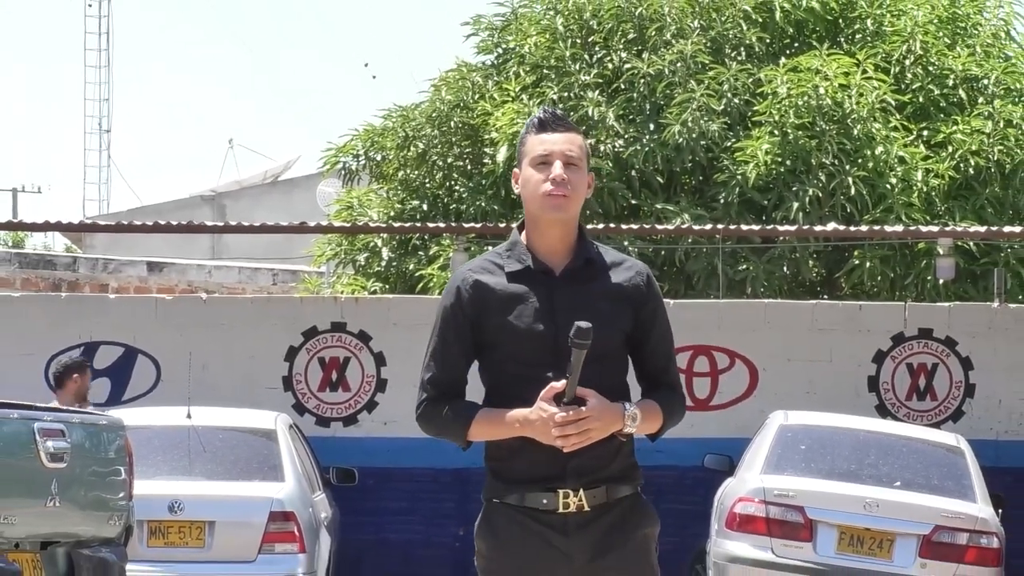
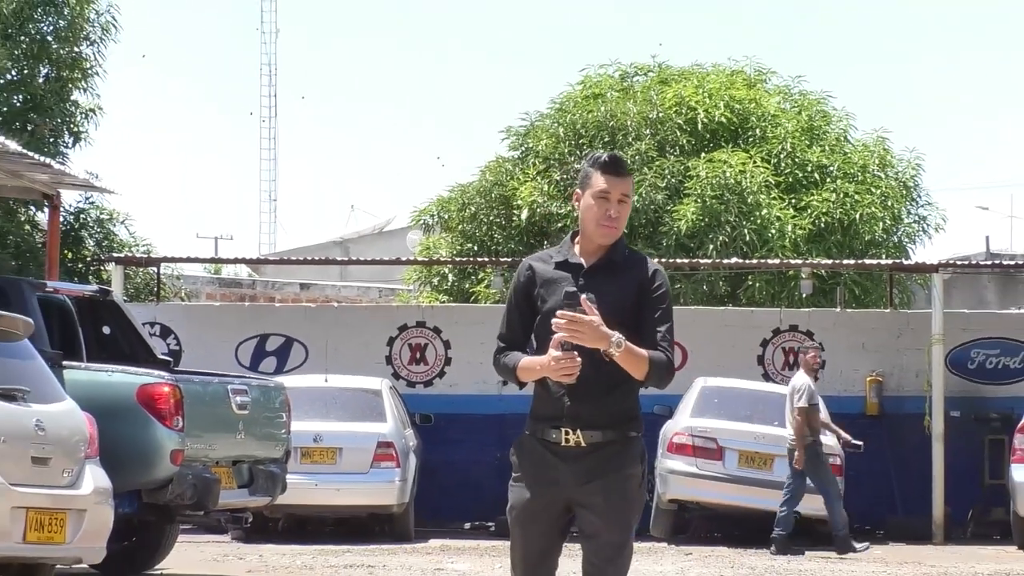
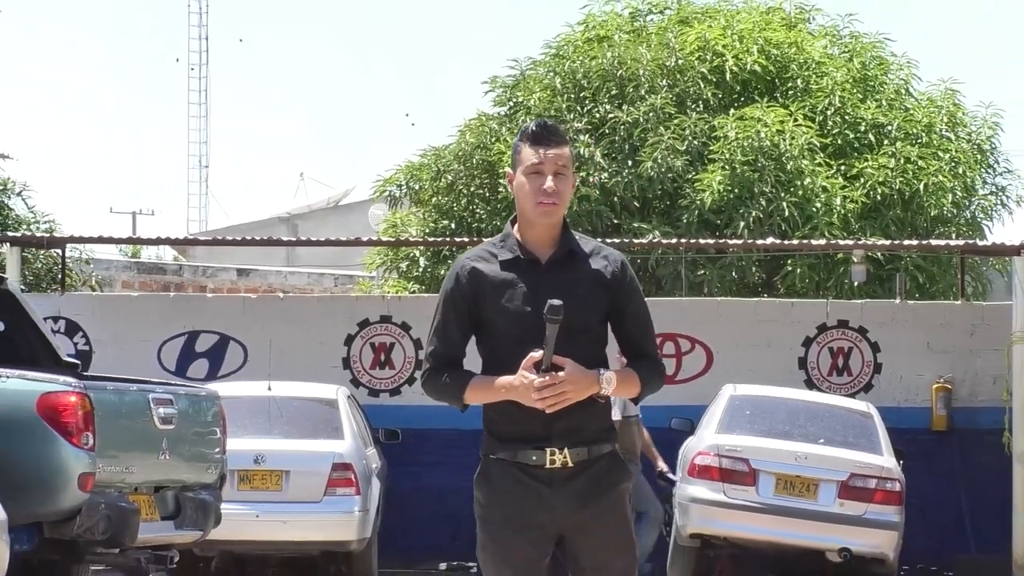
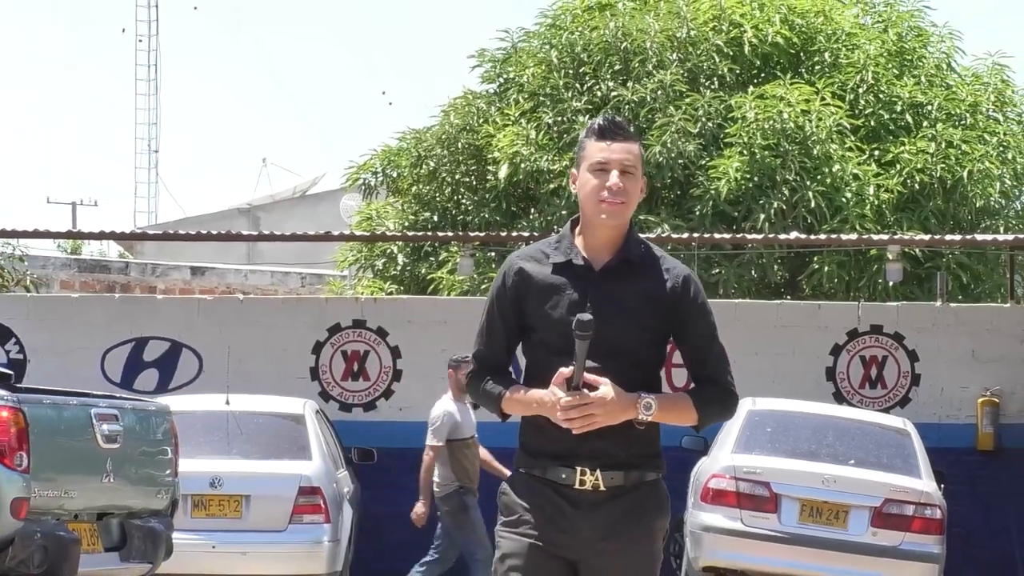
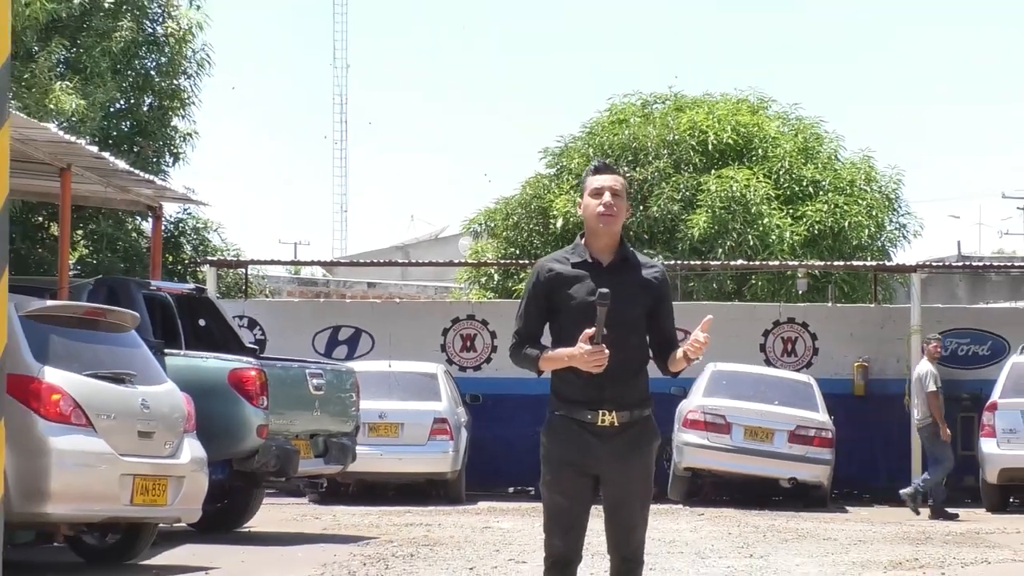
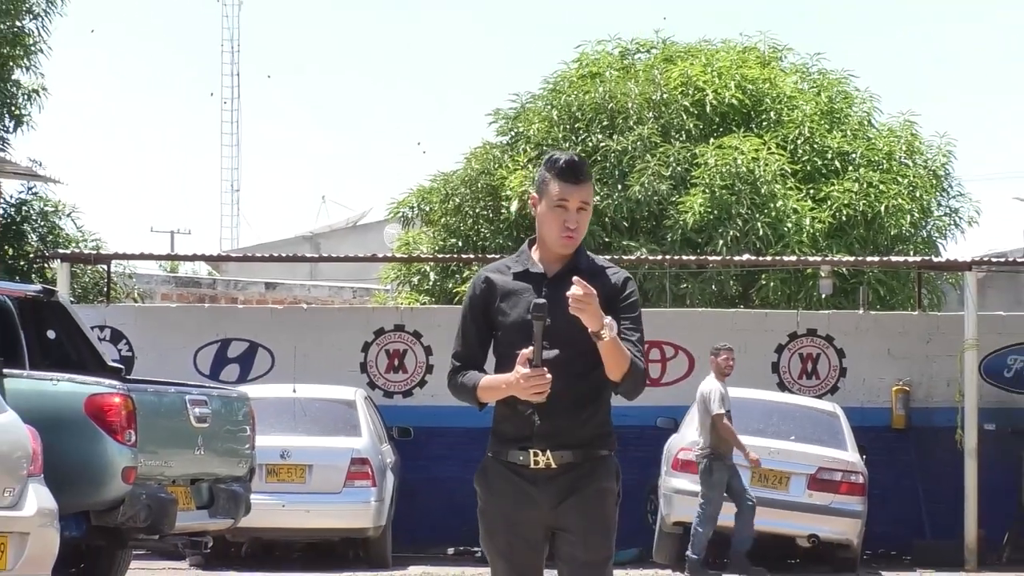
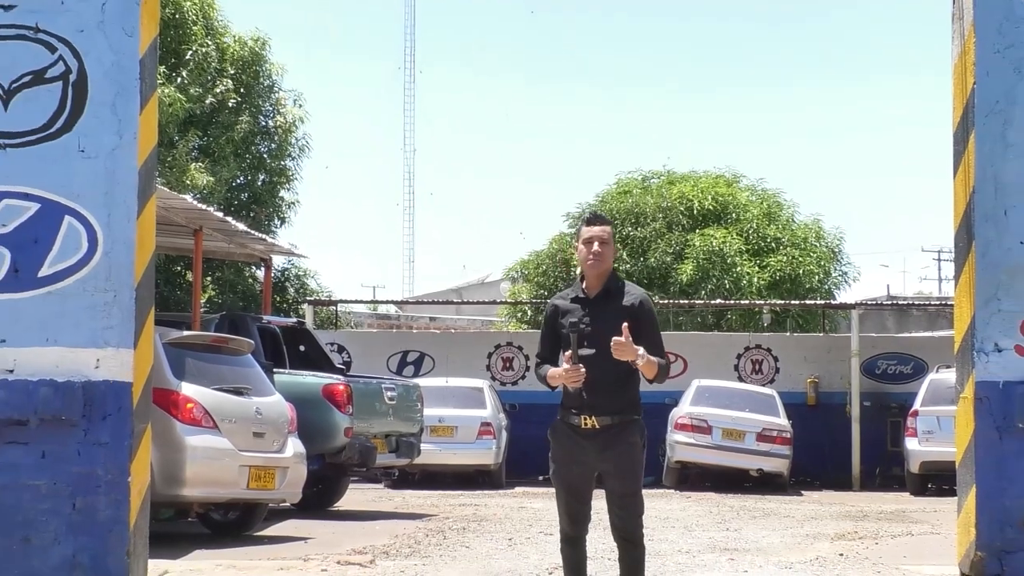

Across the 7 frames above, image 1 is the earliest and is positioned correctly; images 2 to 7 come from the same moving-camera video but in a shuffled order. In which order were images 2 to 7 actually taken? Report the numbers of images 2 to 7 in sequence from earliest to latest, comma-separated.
4, 3, 6, 2, 5, 7
